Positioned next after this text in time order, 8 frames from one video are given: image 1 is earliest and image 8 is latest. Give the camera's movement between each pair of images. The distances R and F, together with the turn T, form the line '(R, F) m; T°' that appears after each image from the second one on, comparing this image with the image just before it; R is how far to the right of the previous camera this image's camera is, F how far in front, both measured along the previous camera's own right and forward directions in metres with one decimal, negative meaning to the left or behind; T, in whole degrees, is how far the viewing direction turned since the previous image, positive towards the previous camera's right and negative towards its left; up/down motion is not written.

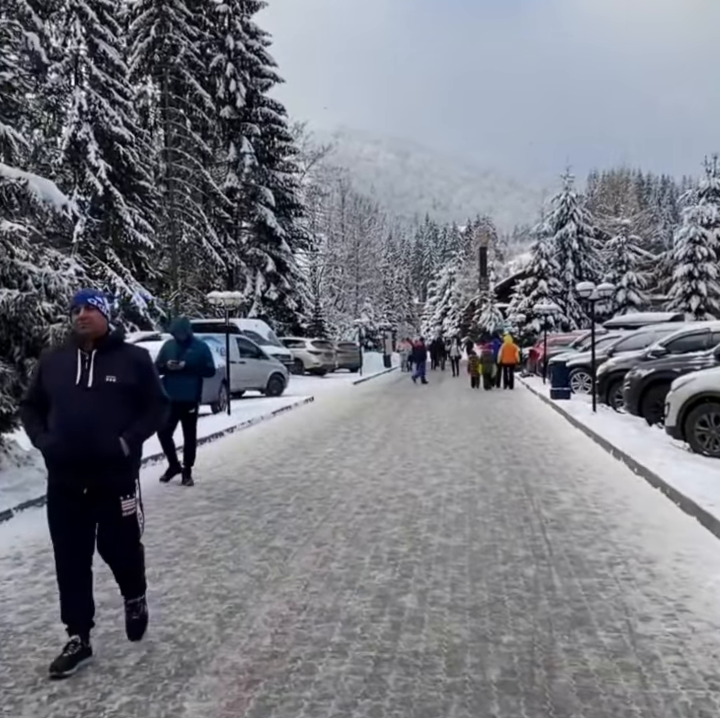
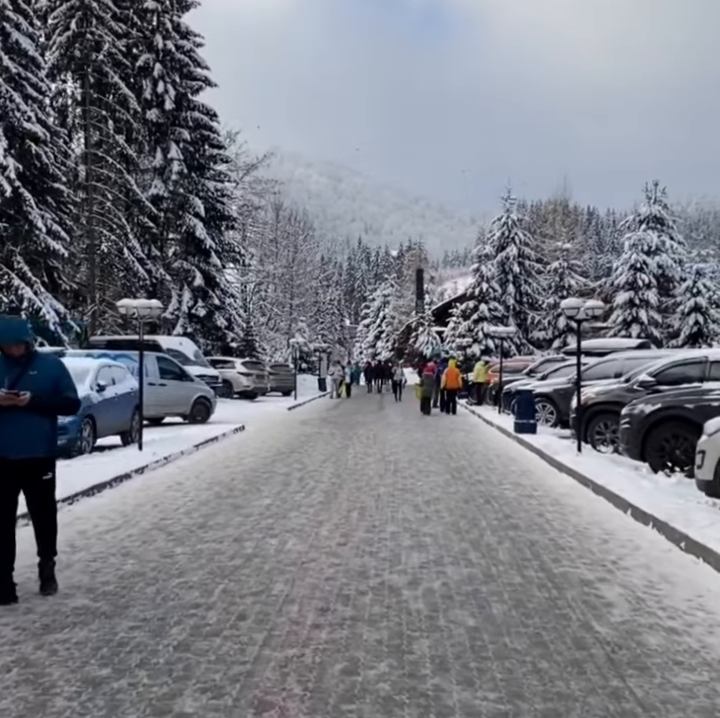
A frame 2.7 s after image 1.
(-0.2, +2.7) m; +5°
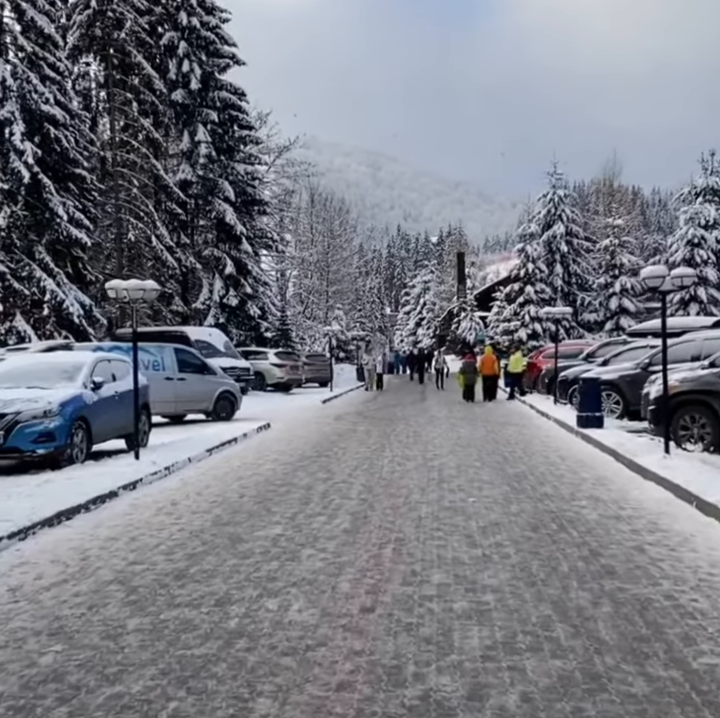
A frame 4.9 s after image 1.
(+0.1, +2.3) m; -3°
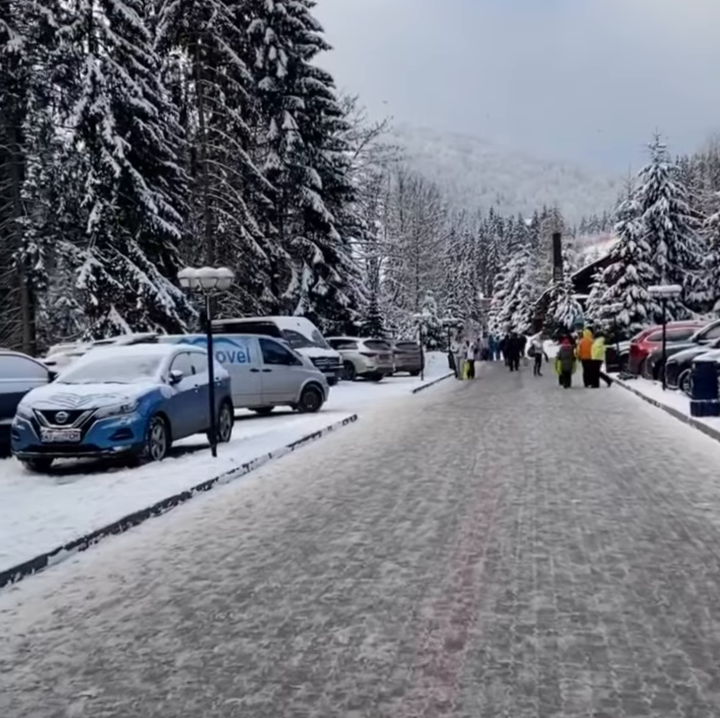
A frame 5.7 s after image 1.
(+0.1, +0.8) m; -7°
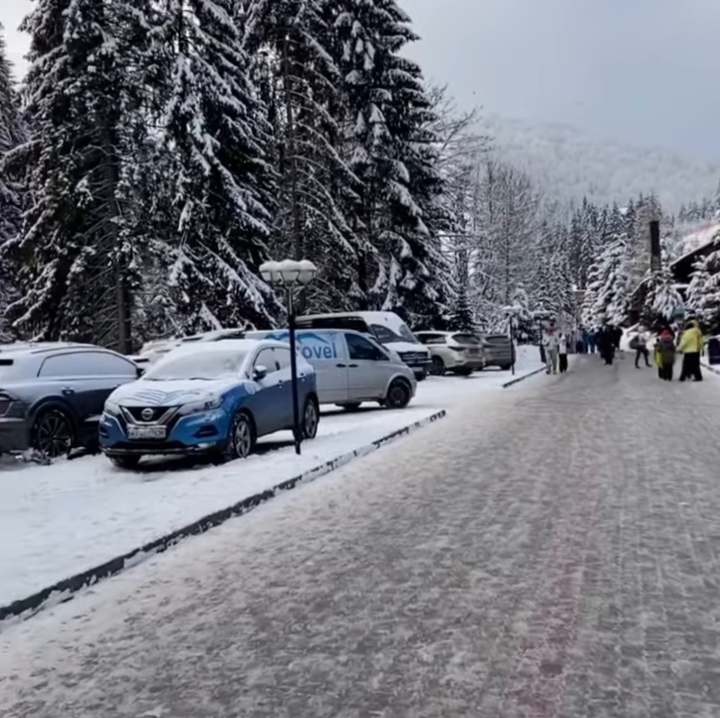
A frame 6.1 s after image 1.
(0.0, +0.4) m; -7°
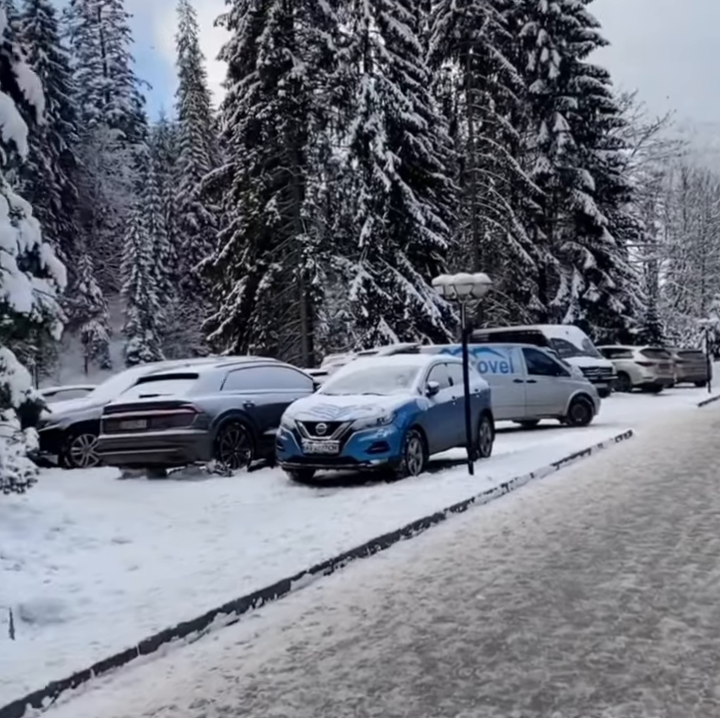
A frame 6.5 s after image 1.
(0.0, +0.3) m; -13°
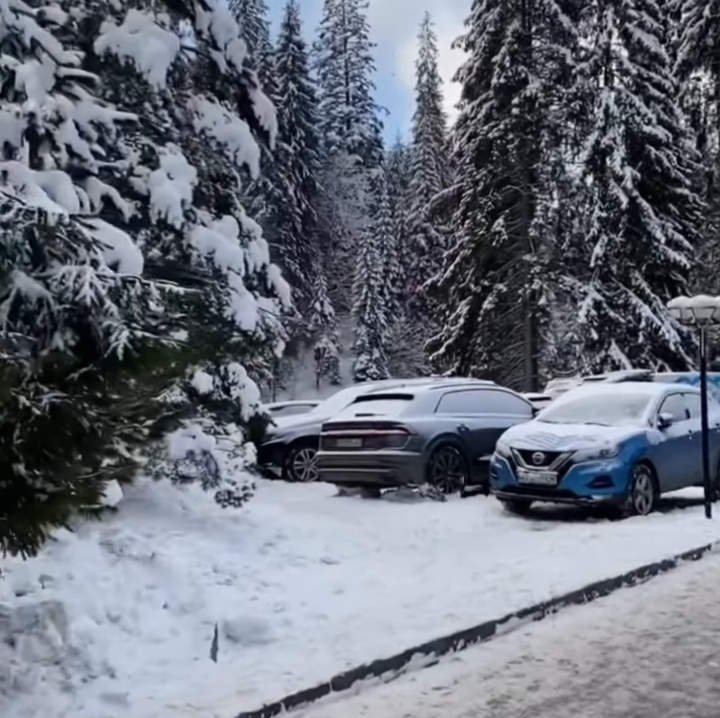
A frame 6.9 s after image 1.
(+0.1, +0.2) m; -16°
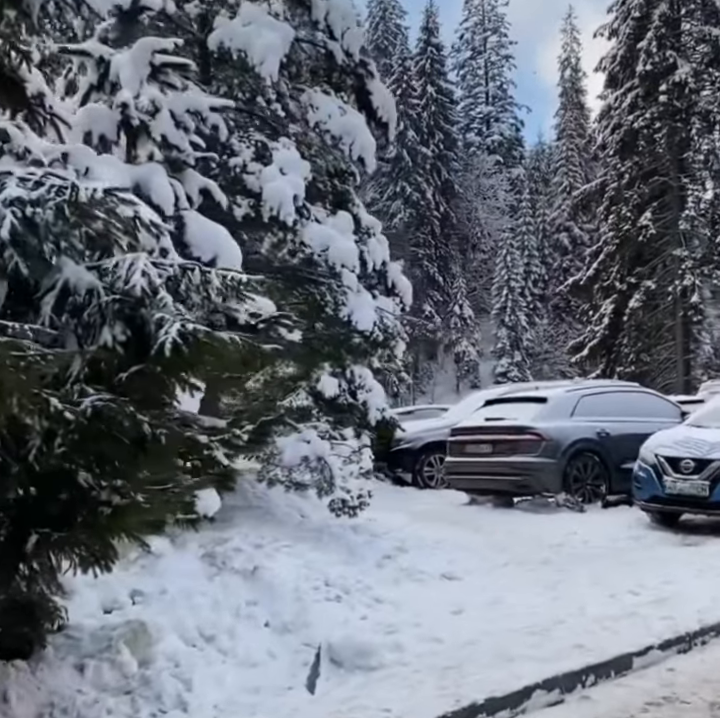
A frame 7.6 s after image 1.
(+0.1, +0.3) m; -10°
